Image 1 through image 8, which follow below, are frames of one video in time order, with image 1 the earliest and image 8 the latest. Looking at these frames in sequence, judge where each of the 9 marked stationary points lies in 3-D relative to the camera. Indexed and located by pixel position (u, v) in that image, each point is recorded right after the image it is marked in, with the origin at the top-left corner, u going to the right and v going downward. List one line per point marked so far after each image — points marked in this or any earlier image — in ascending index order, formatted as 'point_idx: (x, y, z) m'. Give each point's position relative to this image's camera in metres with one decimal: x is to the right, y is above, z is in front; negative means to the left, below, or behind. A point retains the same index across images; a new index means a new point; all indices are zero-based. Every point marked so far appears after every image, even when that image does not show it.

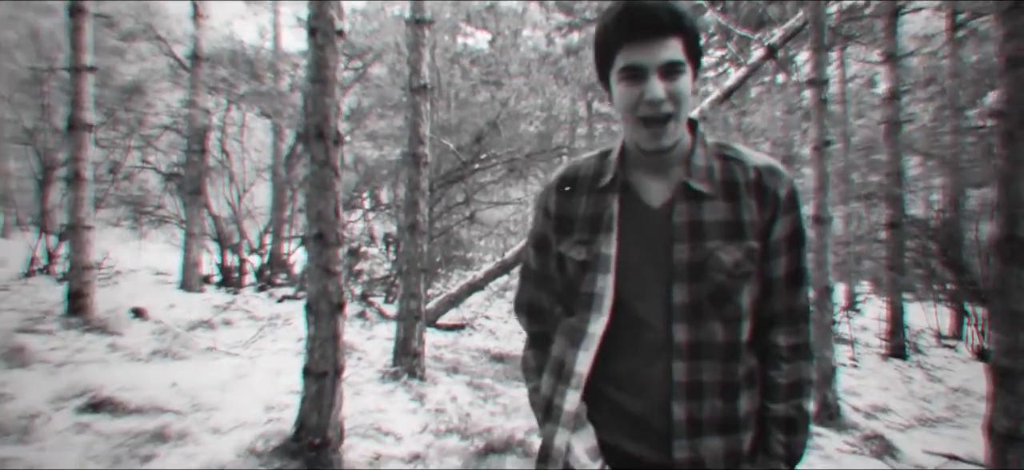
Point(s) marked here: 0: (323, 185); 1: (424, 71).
0: (-1.2, +0.3, +3.2) m
1: (-0.8, +1.7, +5.2) m
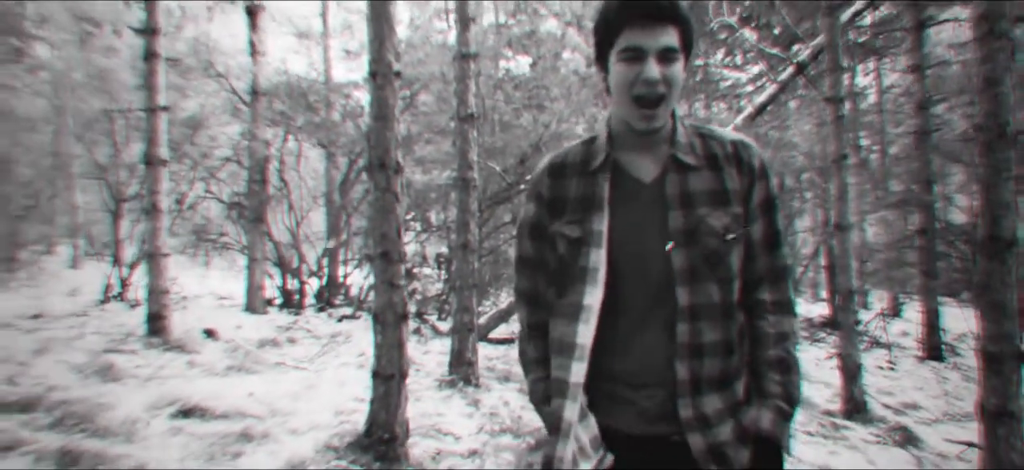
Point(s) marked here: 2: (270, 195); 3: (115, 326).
0: (-0.9, +0.2, +3.6) m
1: (-0.4, +1.5, +5.6) m
2: (-4.0, +0.7, +8.4) m
3: (-5.0, -1.1, +6.4) m
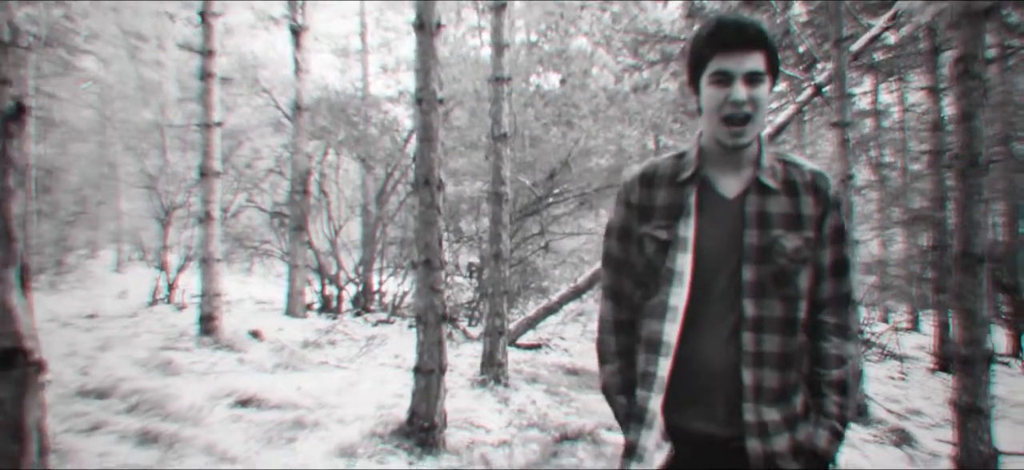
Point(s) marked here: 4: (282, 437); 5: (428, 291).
0: (-0.7, +0.1, +4.0) m
1: (-0.1, +1.4, +6.0) m
2: (-3.6, +0.5, +8.9) m
3: (-4.7, -1.2, +6.9) m
4: (-1.8, -1.6, +3.9) m
5: (-0.7, -0.4, +4.0) m
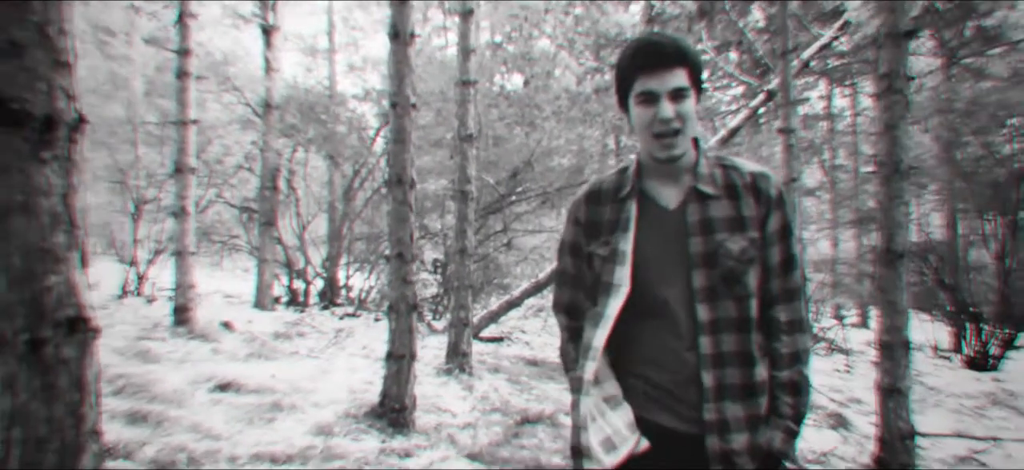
0: (-1.0, +0.2, +4.4) m
1: (-0.5, +1.4, +6.4) m
2: (-4.2, +0.6, +9.1) m
3: (-5.1, -1.1, +7.0) m
4: (-2.1, -1.5, +4.2) m
5: (-1.0, -0.4, +4.4) m
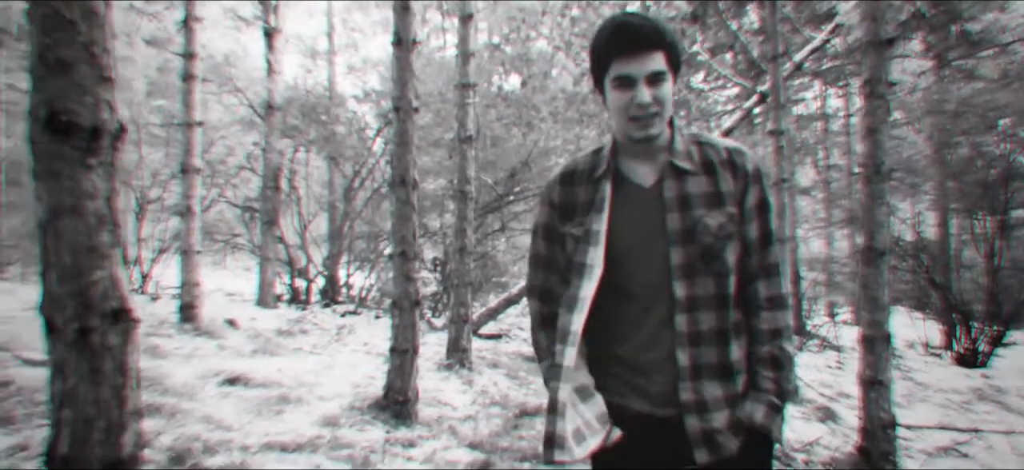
0: (-1.0, +0.2, +4.5) m
1: (-0.5, +1.4, +6.5) m
2: (-4.2, +0.6, +9.2) m
3: (-5.2, -1.1, +7.2) m
4: (-2.1, -1.5, +4.4) m
5: (-1.0, -0.4, +4.6) m
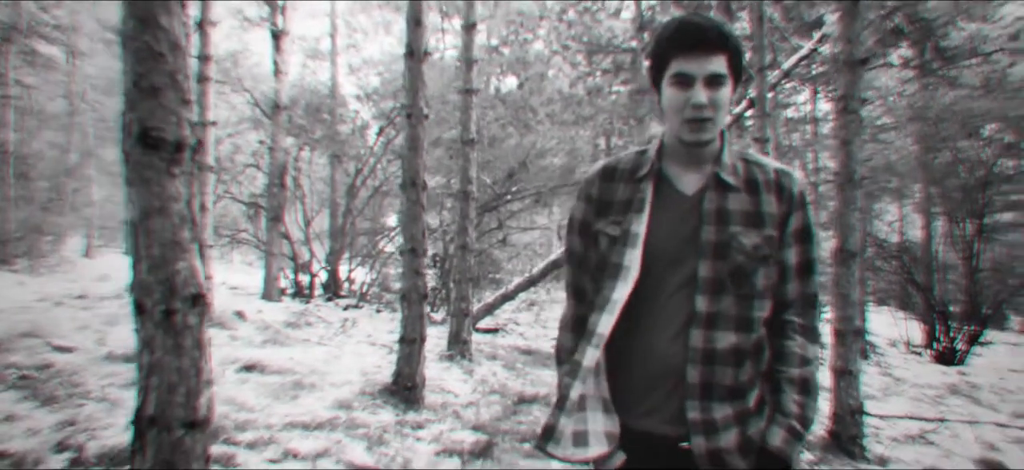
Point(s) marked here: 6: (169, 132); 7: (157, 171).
0: (-0.9, +0.2, +4.9) m
1: (-0.5, +1.5, +6.9) m
2: (-4.3, +0.7, +9.5) m
3: (-5.2, -1.0, +7.4) m
4: (-2.1, -1.5, +4.7) m
5: (-1.0, -0.4, +4.9) m
6: (-1.4, +0.4, +2.1) m
7: (-1.5, +0.3, +2.1) m
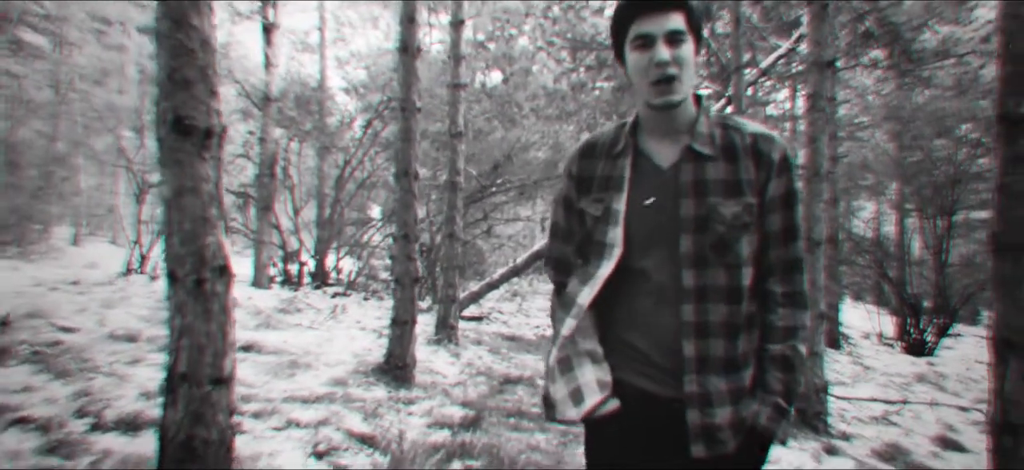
0: (-1.1, +0.3, +5.2) m
1: (-0.7, +1.6, +7.1) m
2: (-4.5, +0.9, +9.7) m
3: (-5.4, -0.9, +7.6) m
4: (-2.2, -1.3, +5.0) m
5: (-1.1, -0.2, +5.2) m
6: (-1.5, +0.5, +2.4) m
7: (-1.5, +0.4, +2.4) m
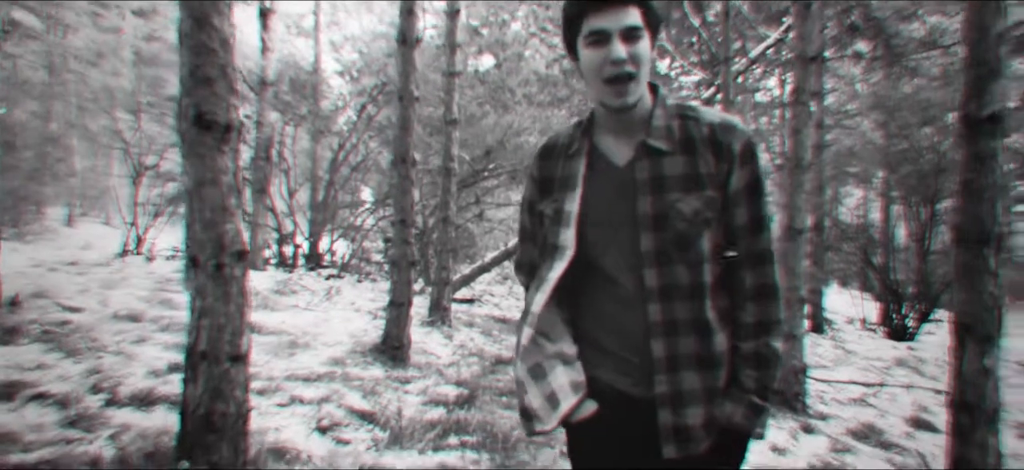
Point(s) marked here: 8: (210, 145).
0: (-1.1, +0.5, +5.3) m
1: (-0.8, +1.8, +7.2) m
2: (-4.7, +1.3, +9.7) m
3: (-5.5, -0.6, +7.7) m
4: (-2.3, -1.2, +5.1) m
5: (-1.2, -0.1, +5.3) m
6: (-1.5, +0.6, +2.5) m
7: (-1.5, +0.4, +2.5) m
8: (-1.5, +0.4, +2.5) m
